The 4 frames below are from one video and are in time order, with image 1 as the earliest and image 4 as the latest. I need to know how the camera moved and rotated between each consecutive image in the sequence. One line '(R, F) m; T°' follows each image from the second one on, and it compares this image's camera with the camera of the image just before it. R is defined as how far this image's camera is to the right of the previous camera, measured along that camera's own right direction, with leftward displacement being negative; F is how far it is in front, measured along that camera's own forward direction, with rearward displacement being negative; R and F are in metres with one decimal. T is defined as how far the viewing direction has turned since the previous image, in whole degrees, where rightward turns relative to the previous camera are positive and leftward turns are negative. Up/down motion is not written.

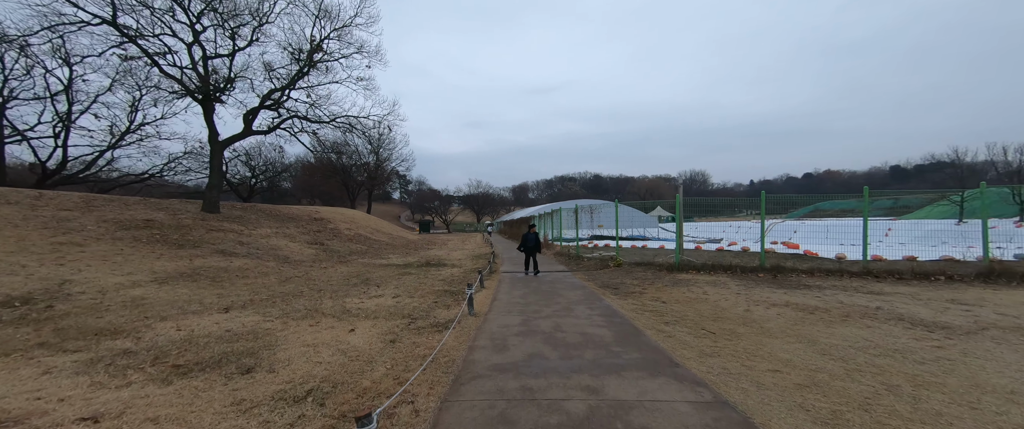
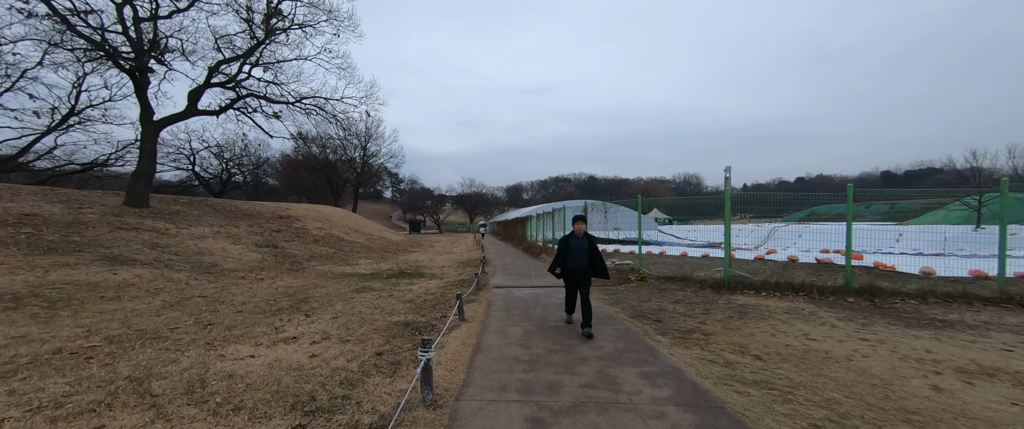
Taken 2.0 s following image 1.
(0.0, +2.3) m; +1°
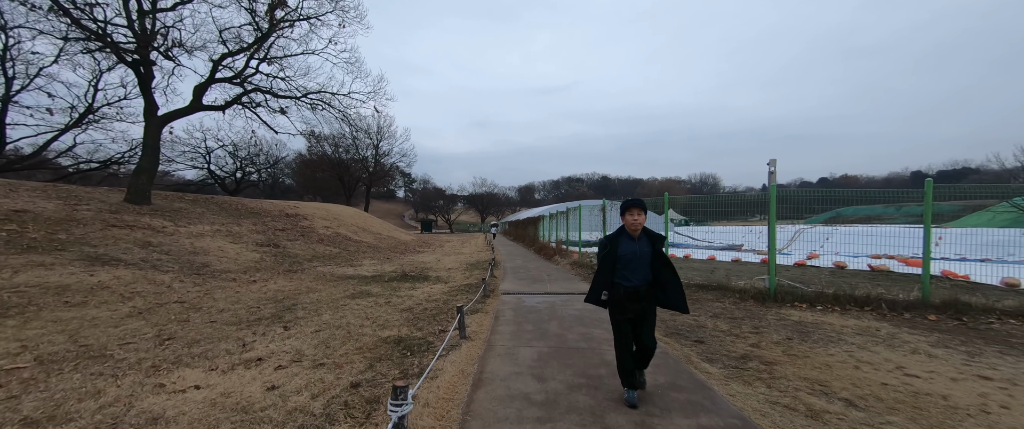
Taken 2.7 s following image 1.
(0.0, +0.8) m; -2°
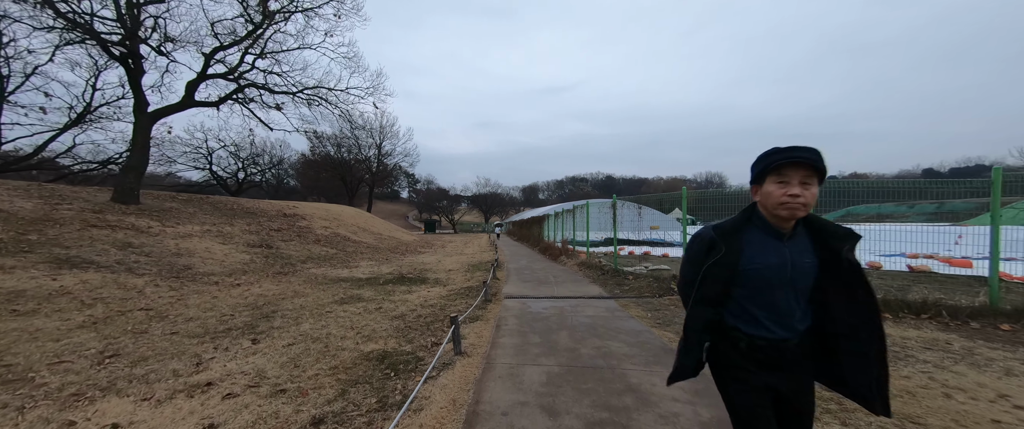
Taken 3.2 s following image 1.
(0.0, +0.6) m; -1°
